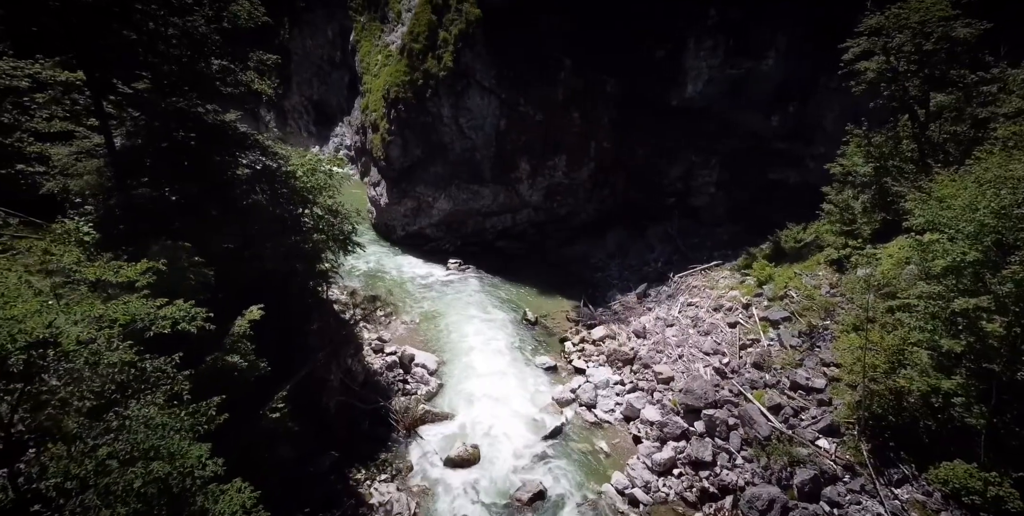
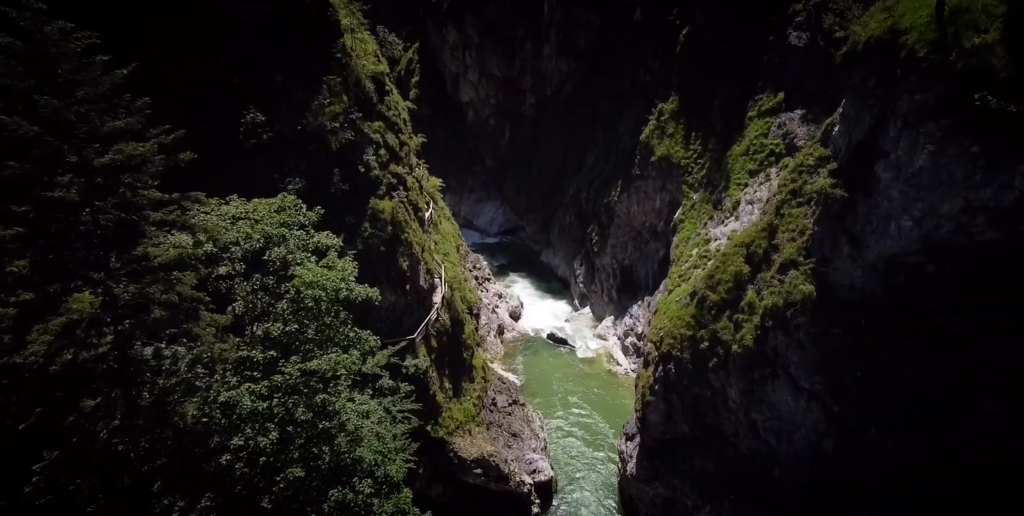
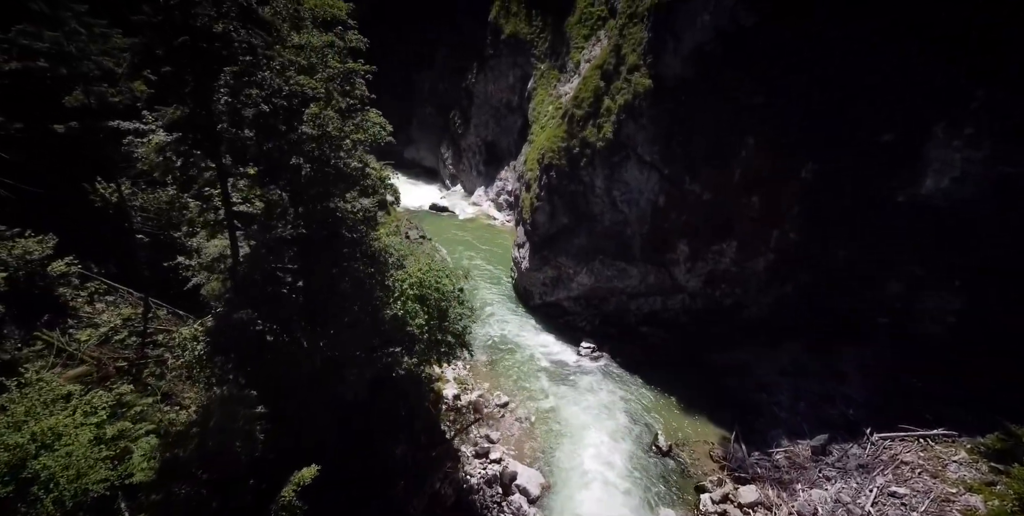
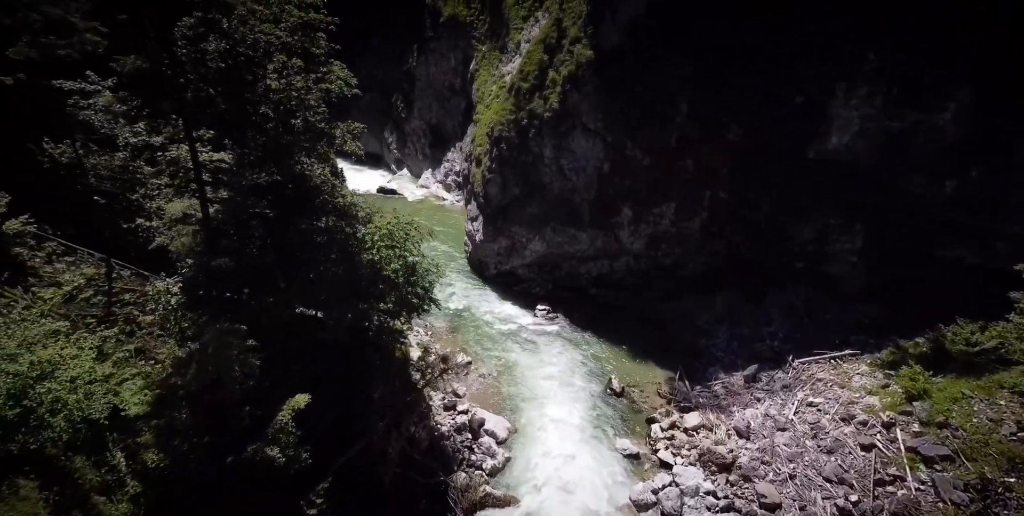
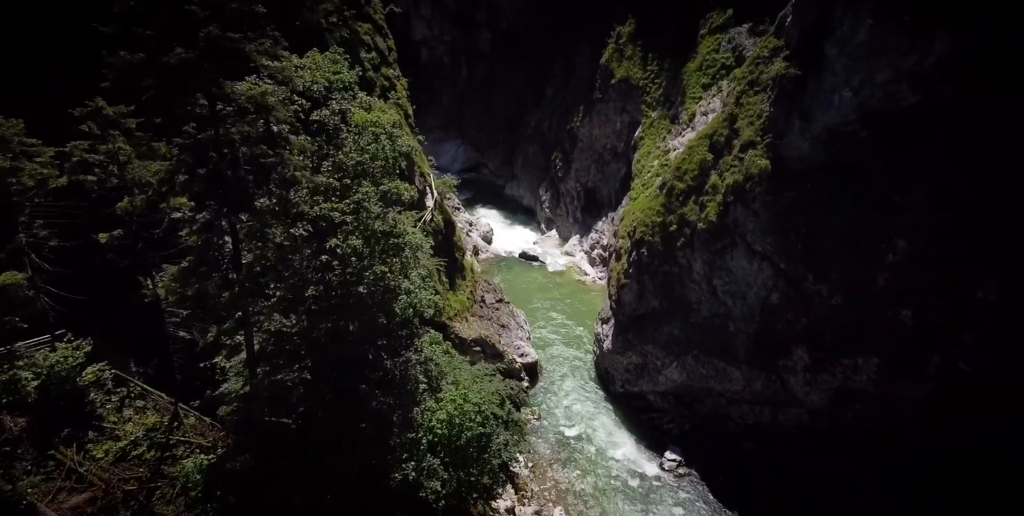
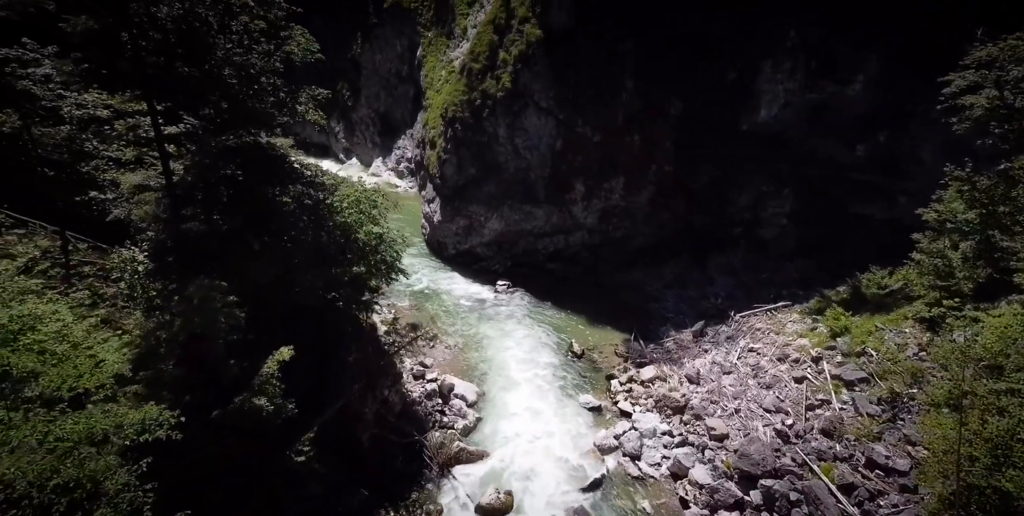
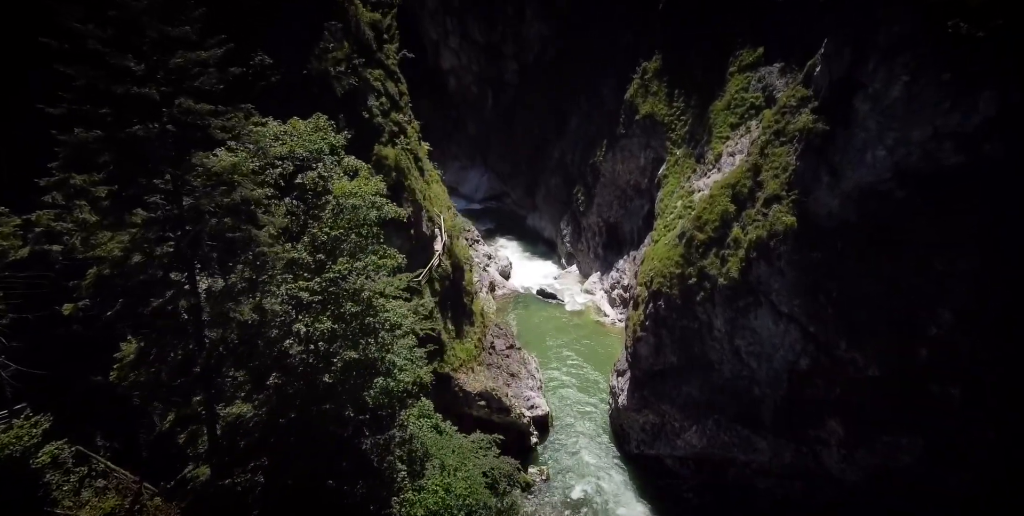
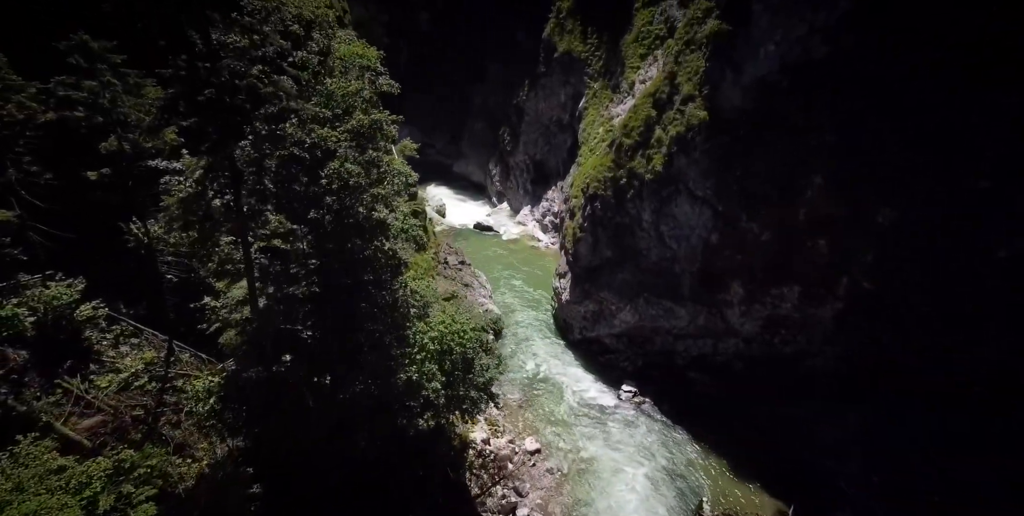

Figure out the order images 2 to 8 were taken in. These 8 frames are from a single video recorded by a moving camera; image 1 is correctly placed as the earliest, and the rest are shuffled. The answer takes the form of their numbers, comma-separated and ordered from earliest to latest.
6, 4, 3, 8, 5, 7, 2
